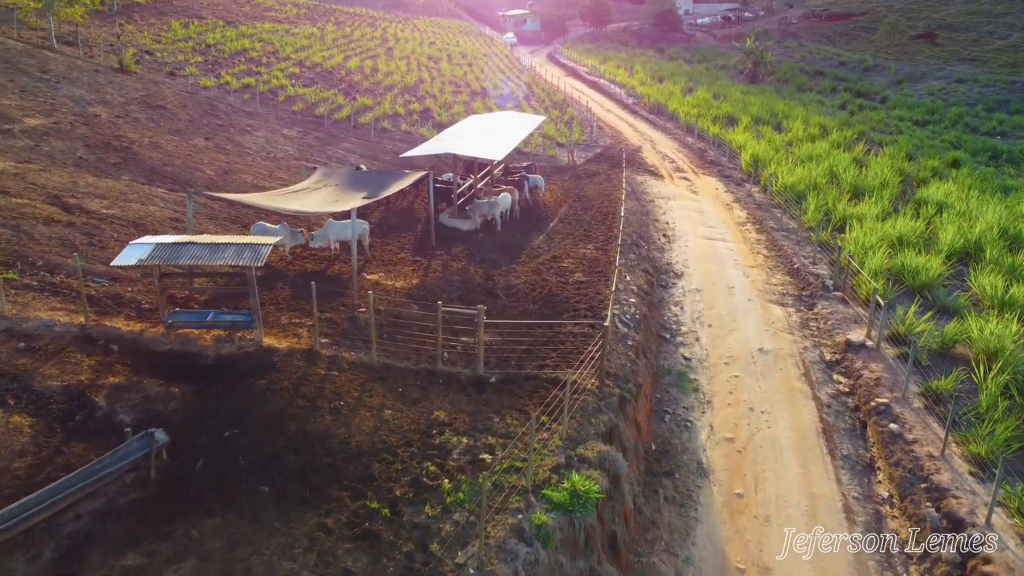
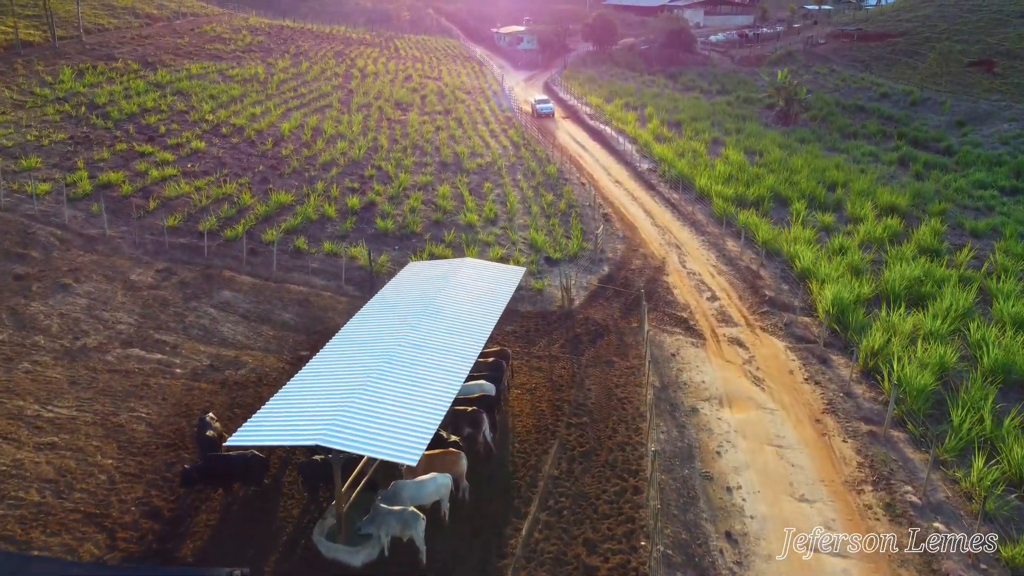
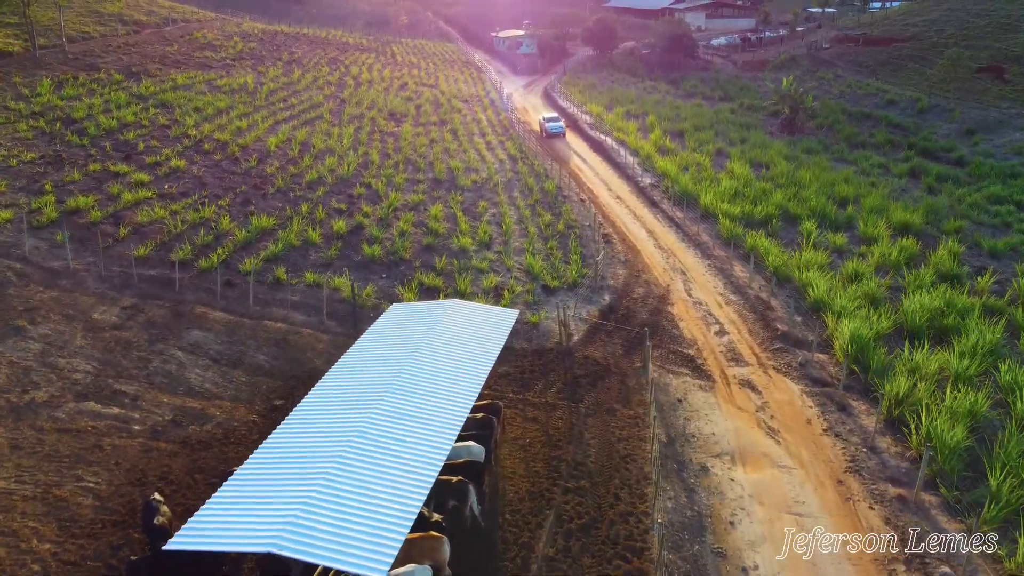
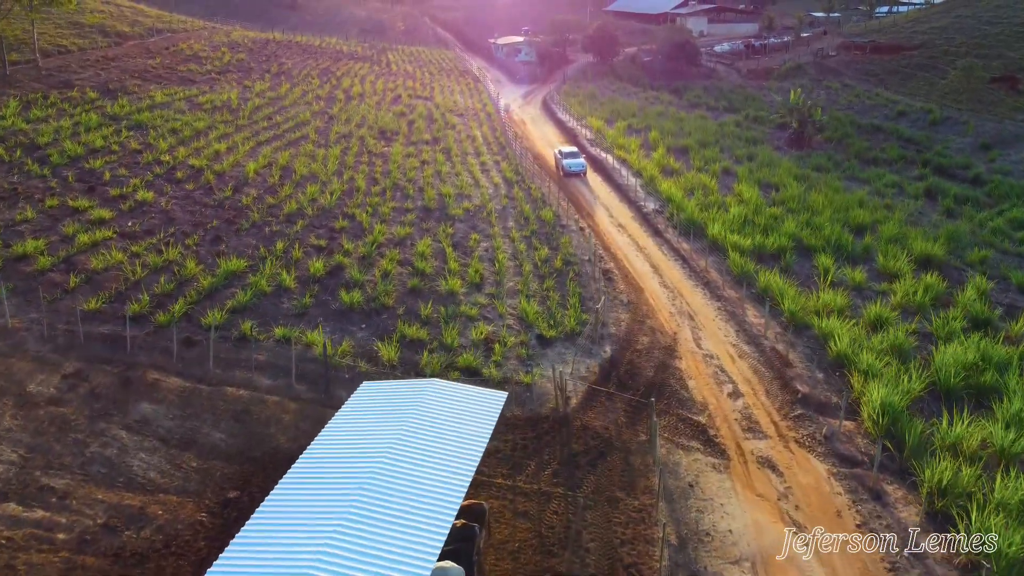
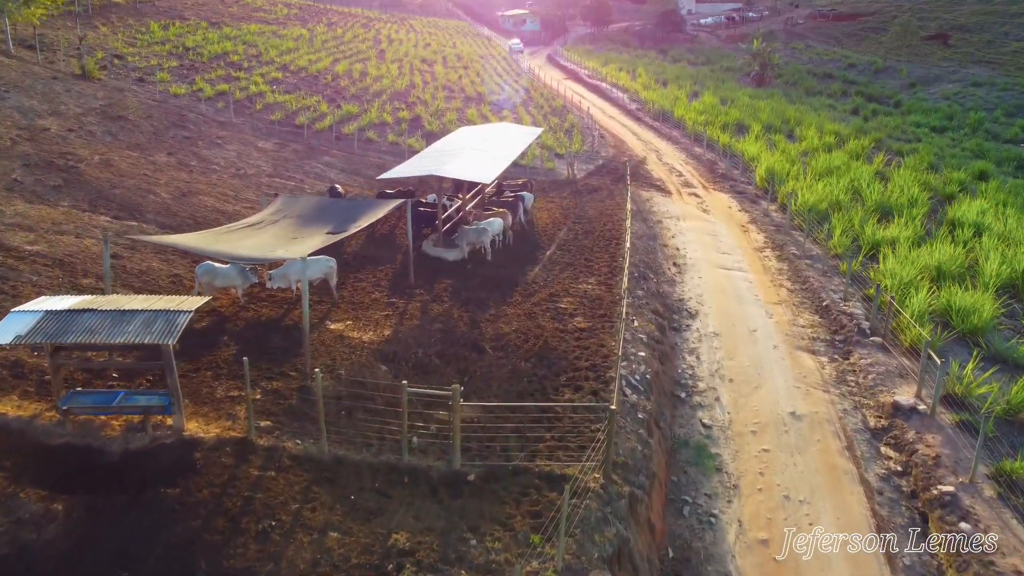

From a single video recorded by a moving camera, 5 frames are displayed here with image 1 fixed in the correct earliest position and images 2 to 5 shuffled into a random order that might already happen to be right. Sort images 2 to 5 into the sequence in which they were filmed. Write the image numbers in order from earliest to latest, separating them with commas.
5, 2, 3, 4
